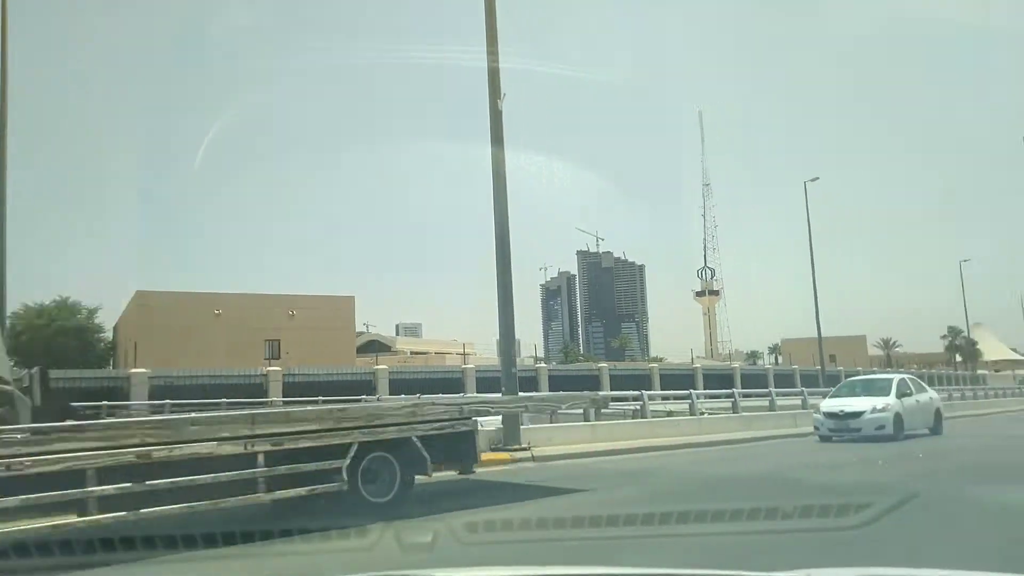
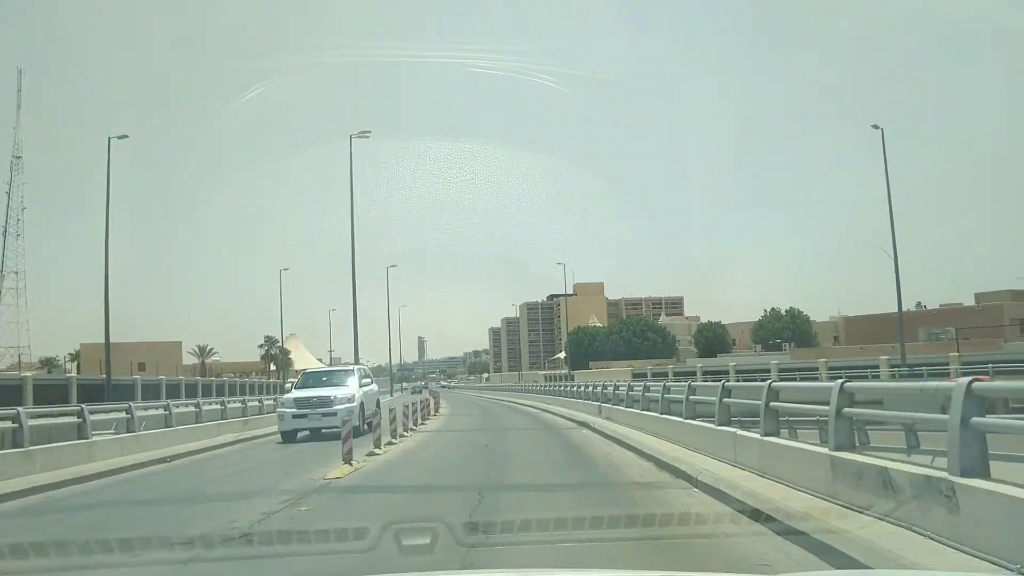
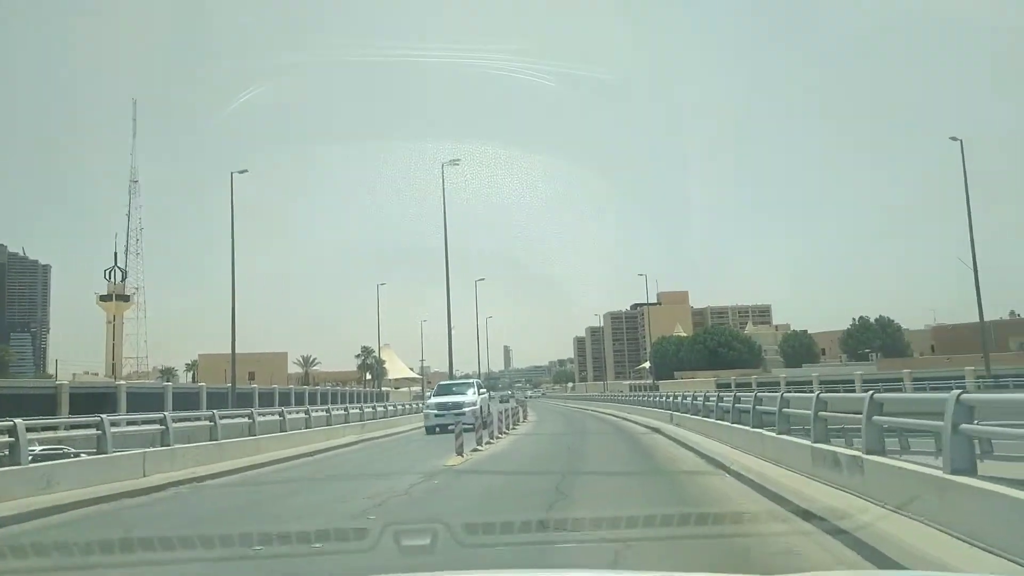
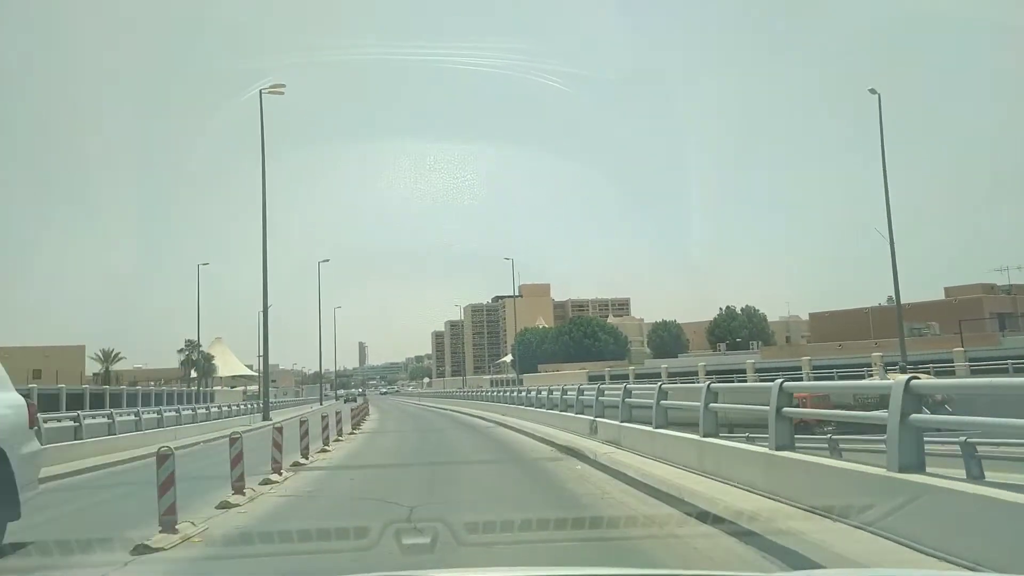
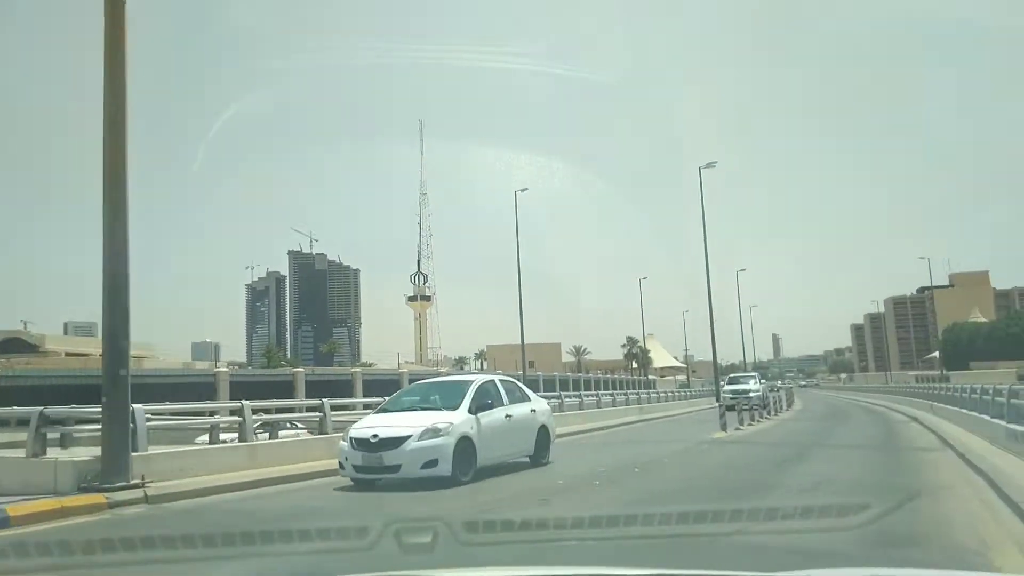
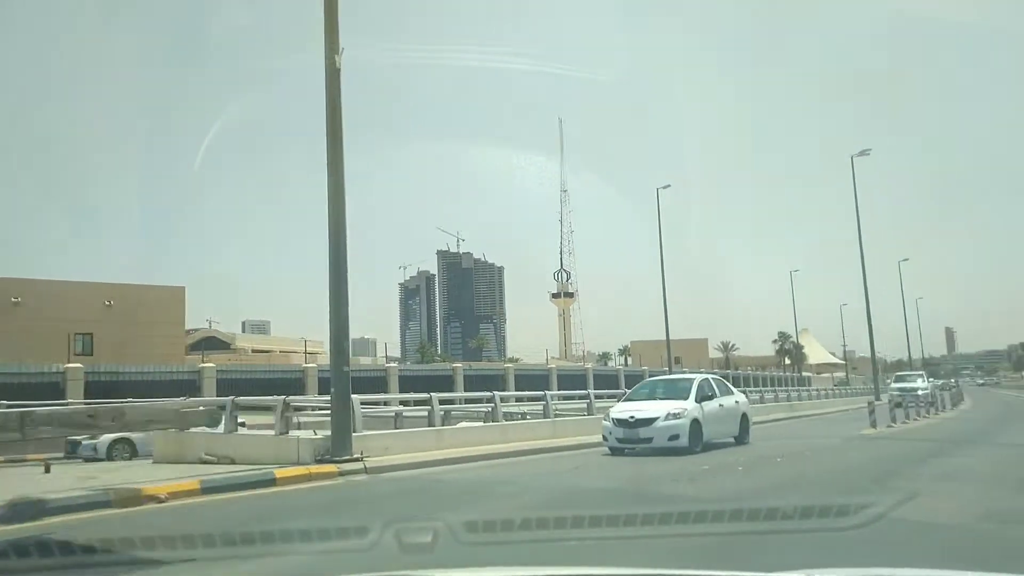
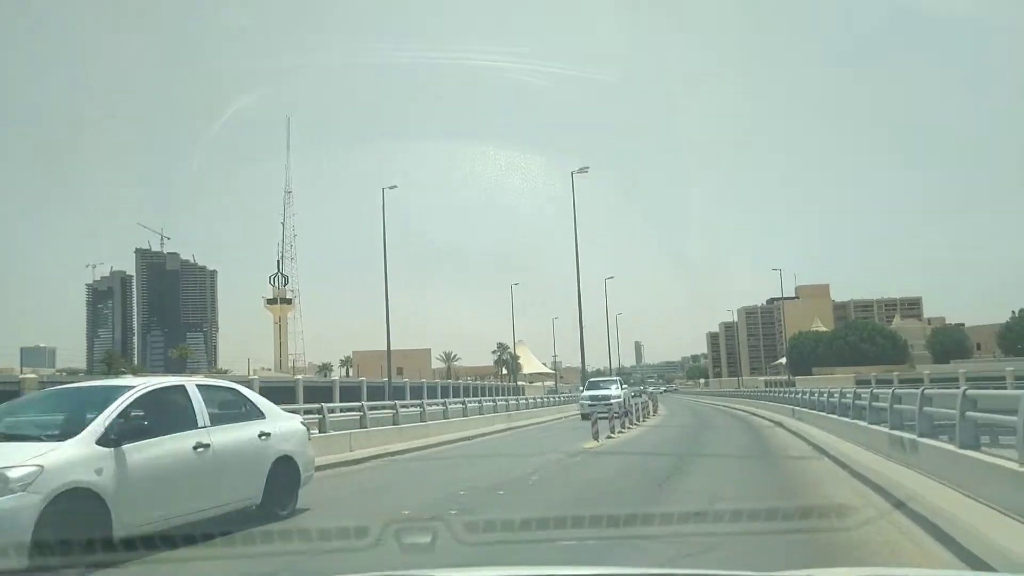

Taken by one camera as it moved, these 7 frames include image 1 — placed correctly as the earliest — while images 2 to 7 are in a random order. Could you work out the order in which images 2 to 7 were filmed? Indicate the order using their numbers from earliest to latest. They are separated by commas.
6, 5, 7, 3, 2, 4
